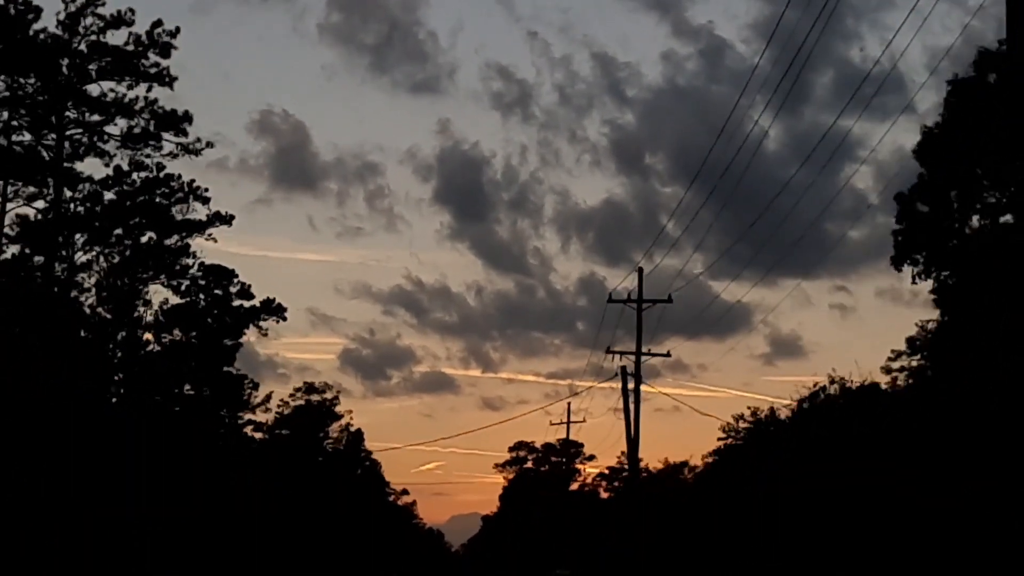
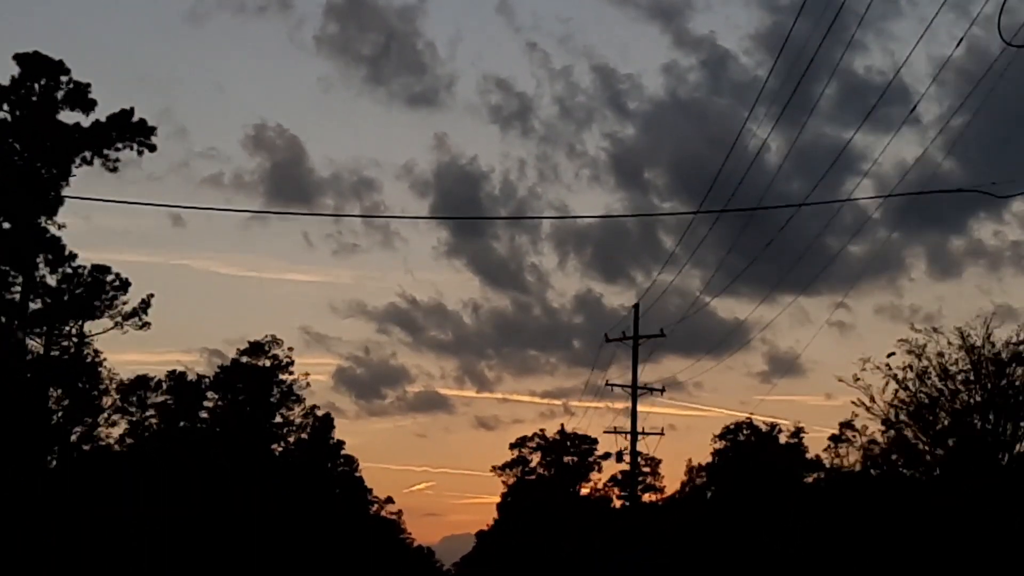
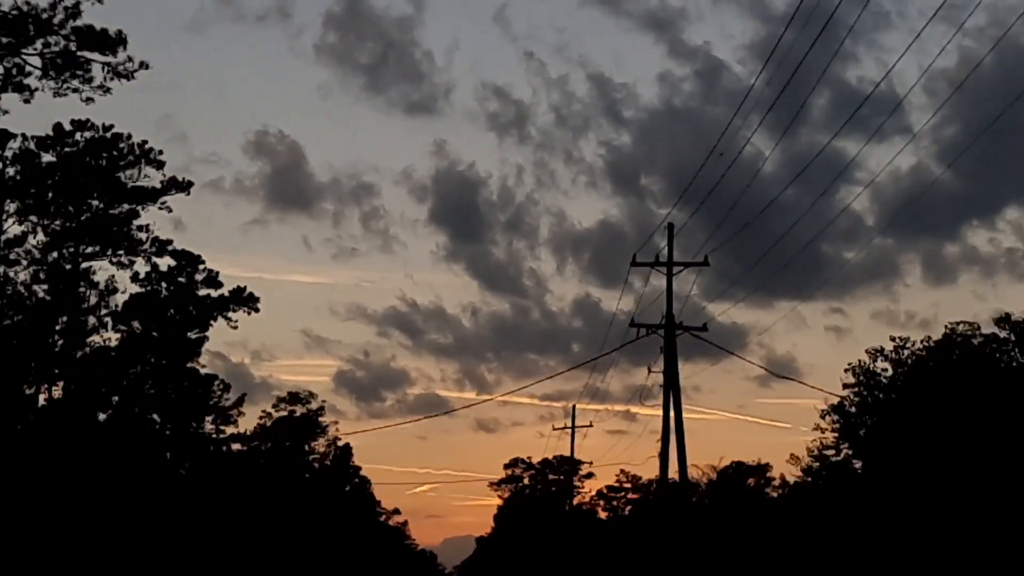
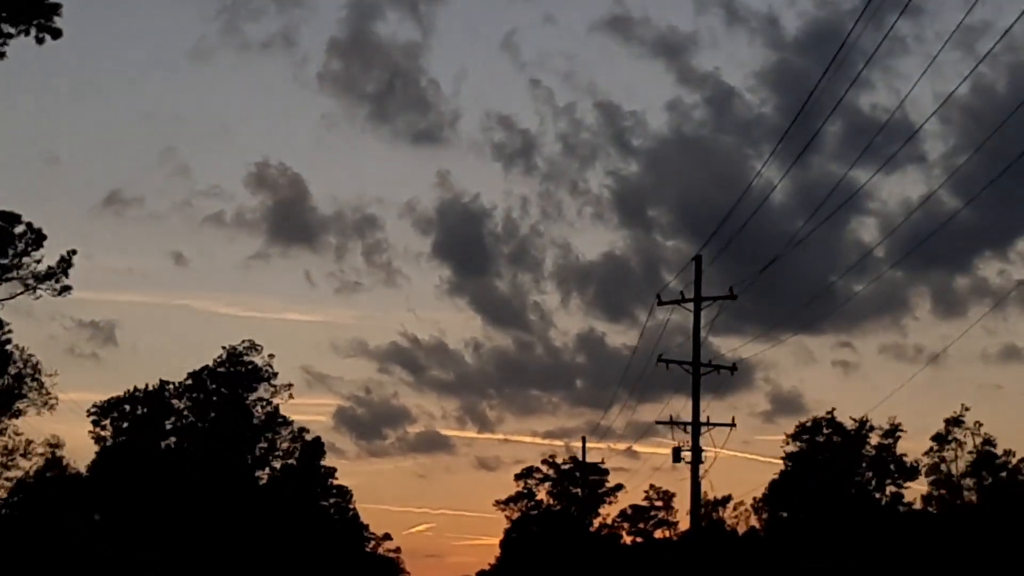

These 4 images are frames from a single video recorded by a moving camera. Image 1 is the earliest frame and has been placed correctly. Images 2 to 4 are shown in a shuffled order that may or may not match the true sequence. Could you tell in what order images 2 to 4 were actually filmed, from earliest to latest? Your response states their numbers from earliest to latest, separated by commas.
3, 2, 4
